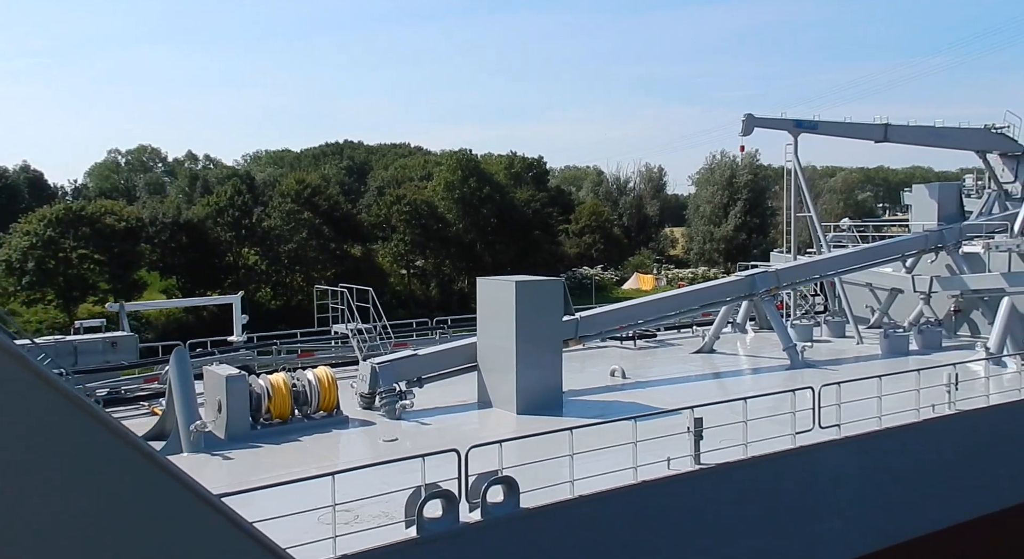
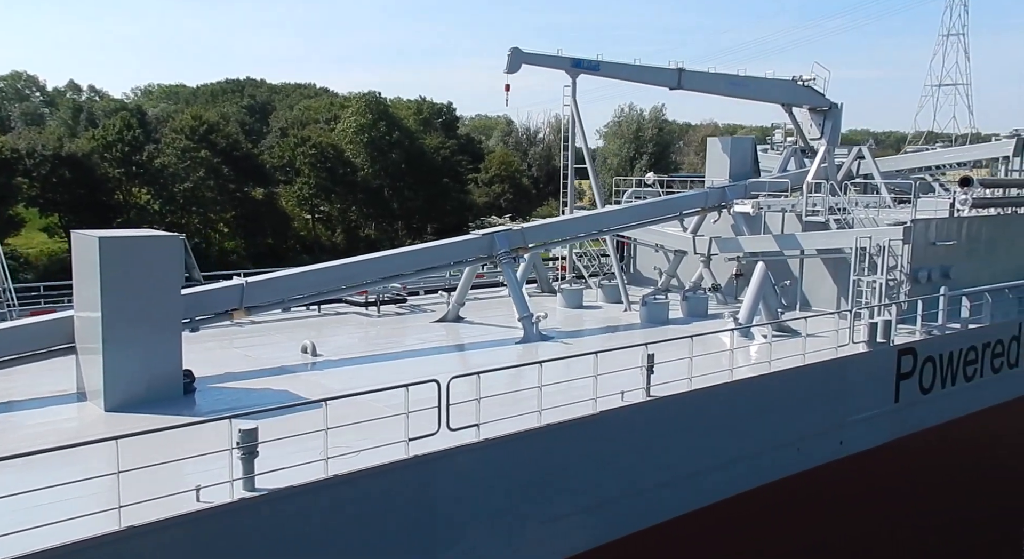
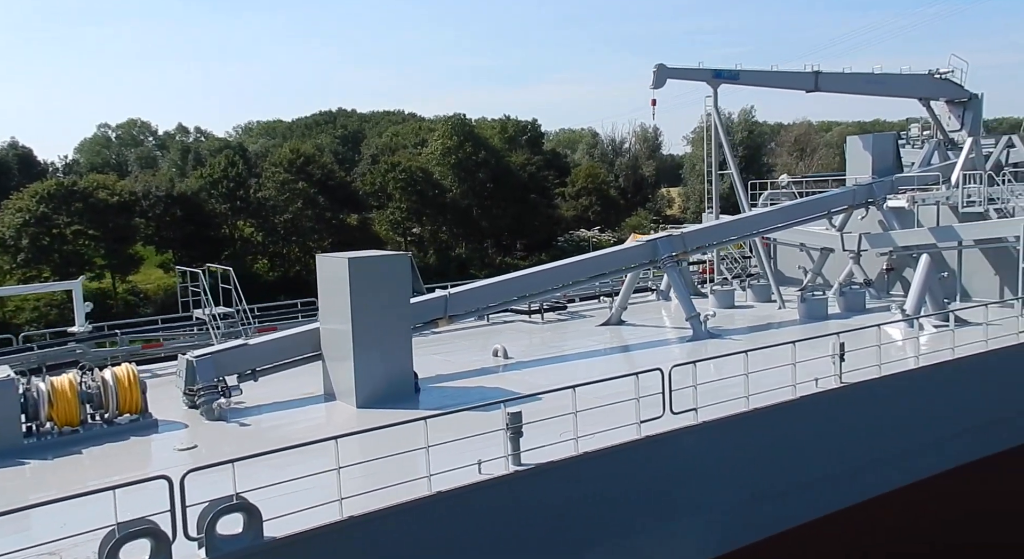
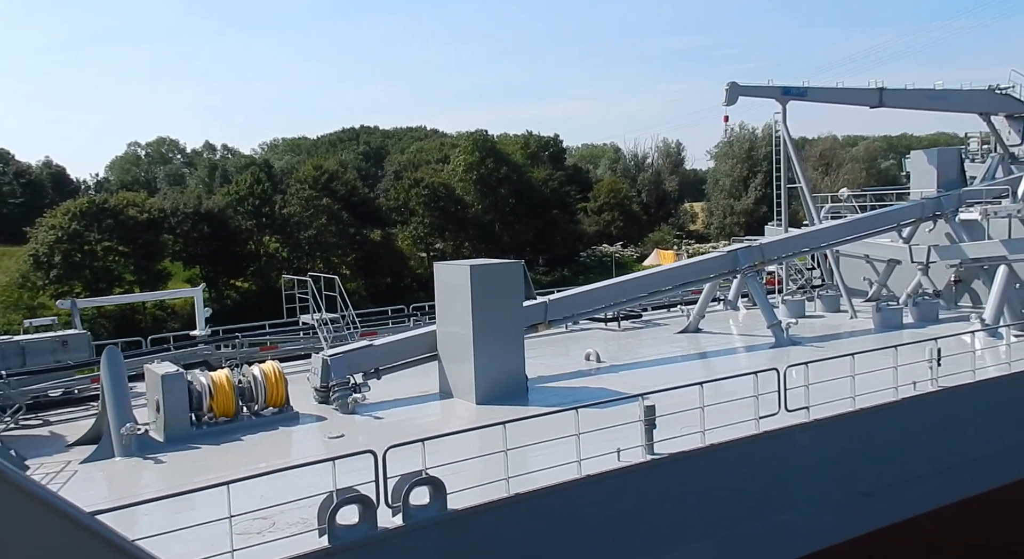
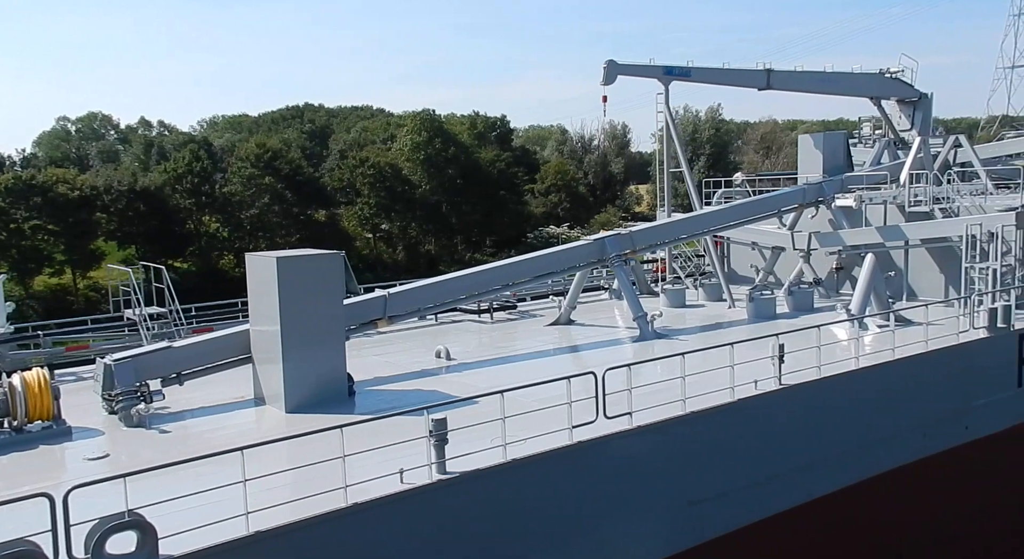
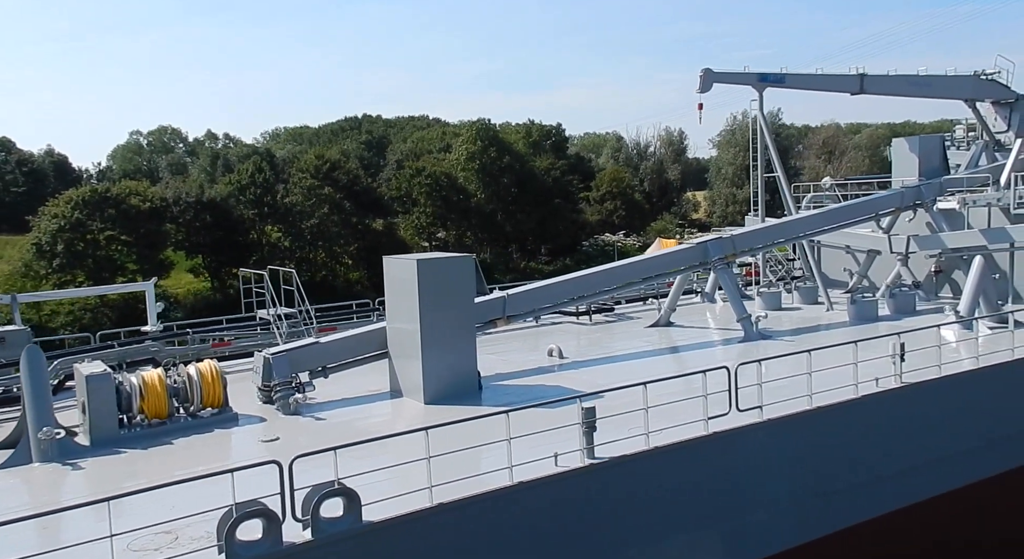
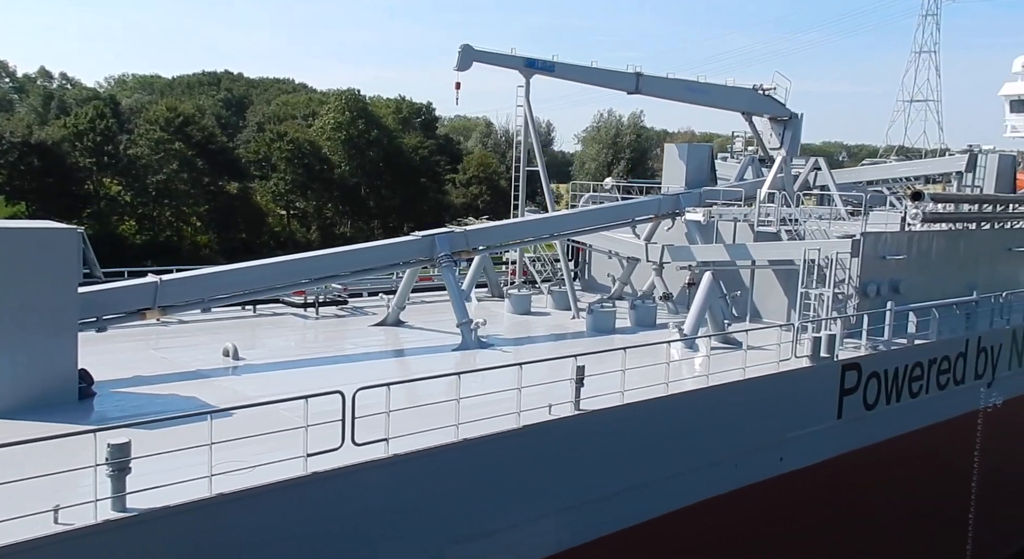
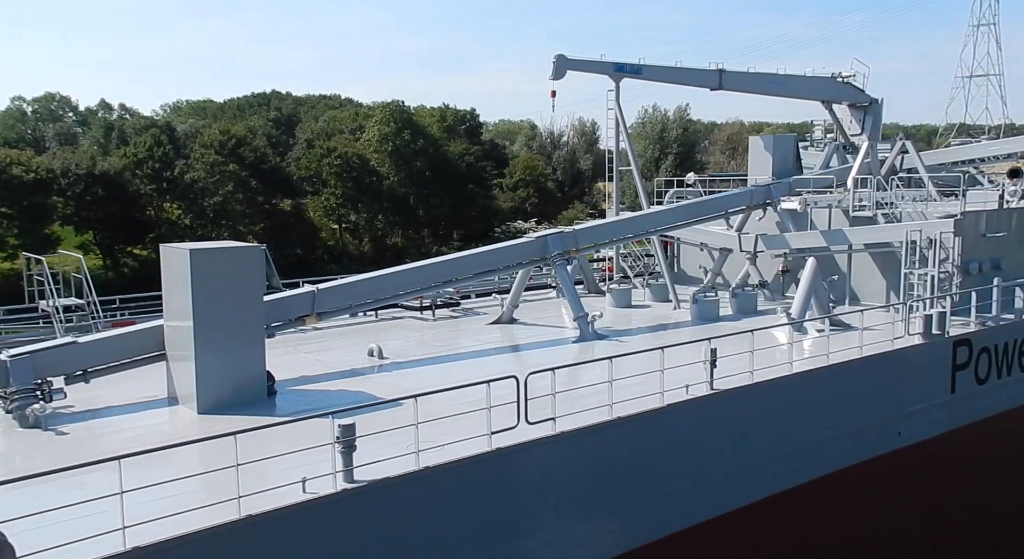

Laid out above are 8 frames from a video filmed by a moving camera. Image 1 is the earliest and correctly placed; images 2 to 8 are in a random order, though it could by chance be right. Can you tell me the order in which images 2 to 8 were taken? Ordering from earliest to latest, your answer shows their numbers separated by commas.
4, 6, 3, 5, 8, 2, 7
